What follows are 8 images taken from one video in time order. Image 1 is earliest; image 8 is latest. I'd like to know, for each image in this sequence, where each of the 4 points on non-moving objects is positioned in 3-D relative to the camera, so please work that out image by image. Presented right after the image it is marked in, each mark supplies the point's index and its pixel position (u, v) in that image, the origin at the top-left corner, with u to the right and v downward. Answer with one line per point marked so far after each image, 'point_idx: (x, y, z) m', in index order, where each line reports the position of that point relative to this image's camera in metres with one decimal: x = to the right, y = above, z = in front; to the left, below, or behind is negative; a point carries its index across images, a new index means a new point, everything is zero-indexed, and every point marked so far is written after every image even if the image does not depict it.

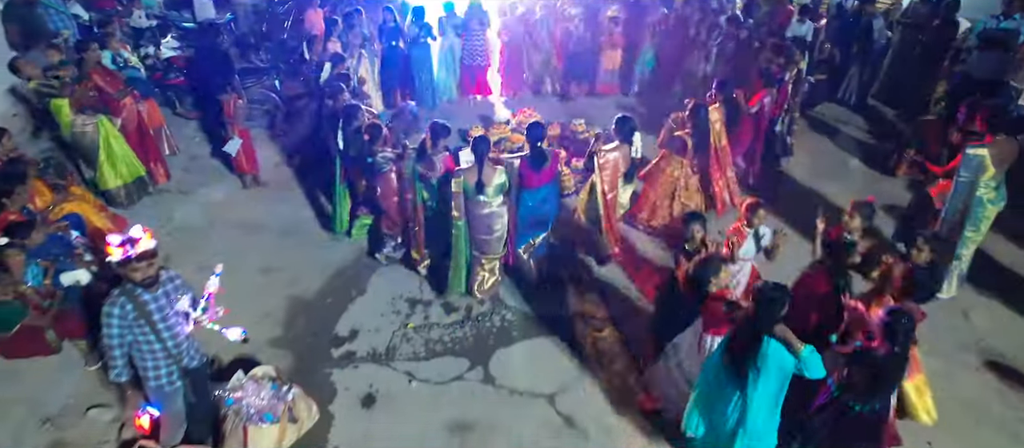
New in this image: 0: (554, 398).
0: (+0.3, -1.3, +4.0) m
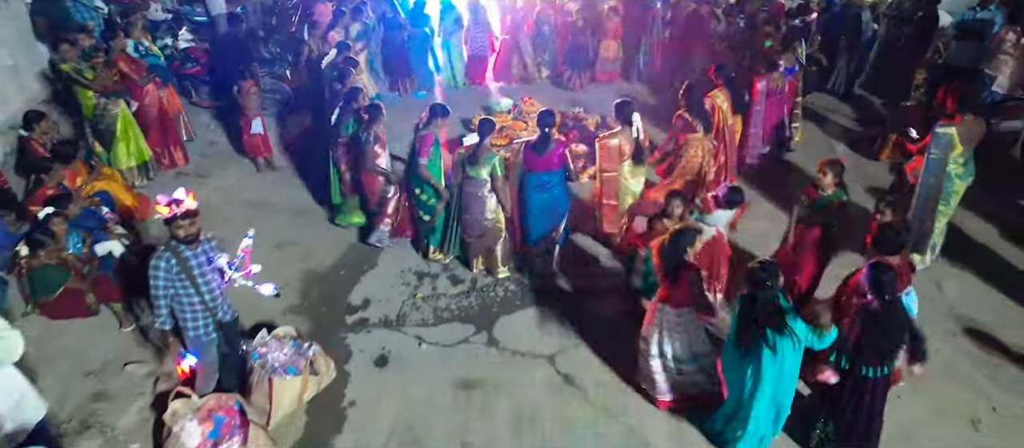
0: (+0.3, -1.1, +4.3) m
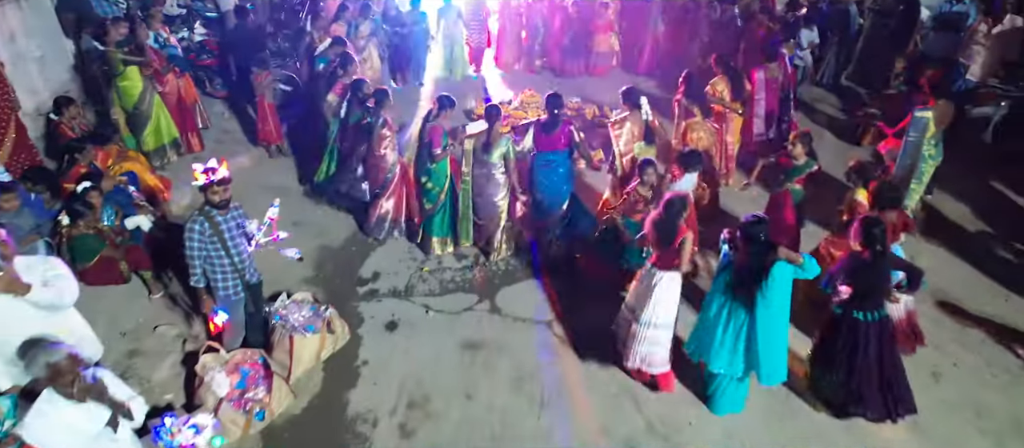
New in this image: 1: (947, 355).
0: (+0.4, -0.9, +4.7) m
1: (+3.5, -1.1, +4.2) m
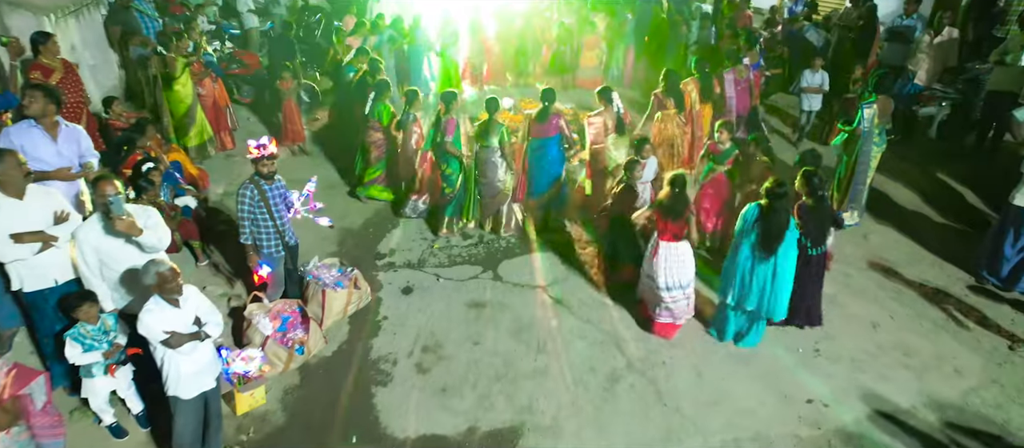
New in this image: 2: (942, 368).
0: (+0.4, -0.6, +5.4) m
1: (+3.5, -0.8, +4.9) m
2: (+3.5, -1.2, +4.3) m
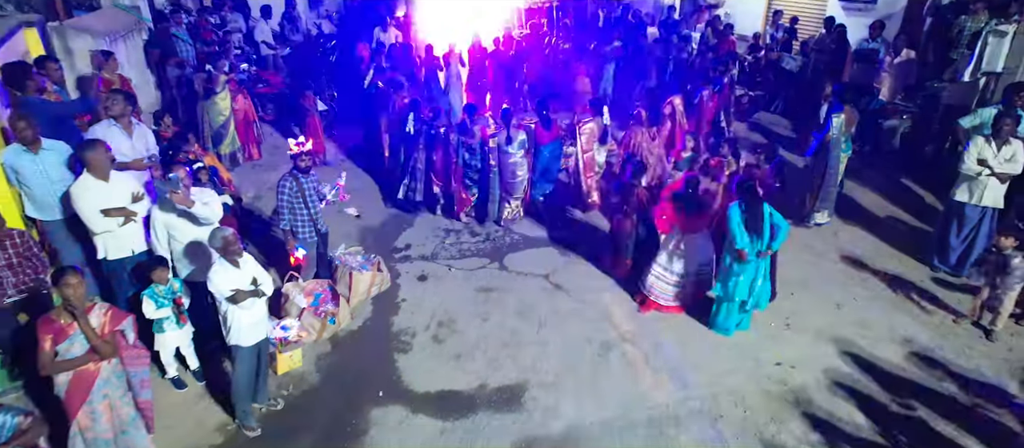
0: (+0.4, -0.6, +6.0) m
1: (+3.5, -0.7, +5.5) m
2: (+3.5, -1.1, +4.8) m
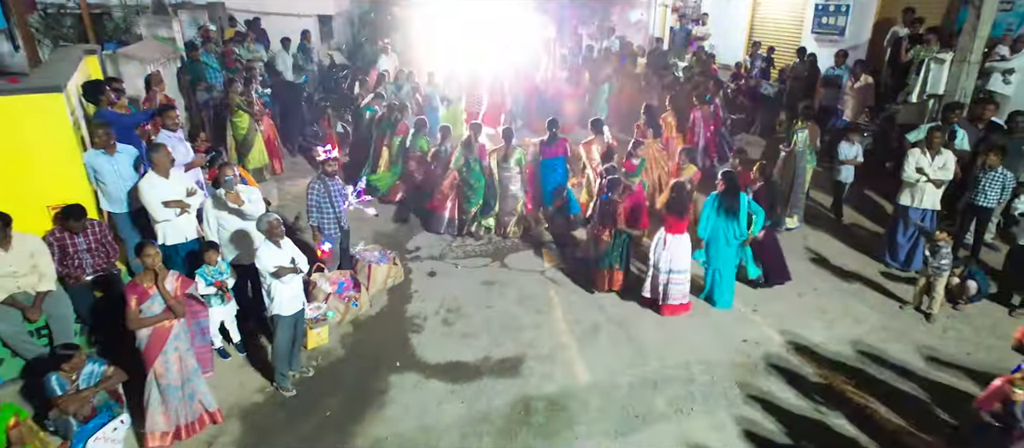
0: (+0.4, -0.6, +6.7) m
1: (+3.5, -0.7, +6.2) m
2: (+3.5, -1.0, +5.5) m
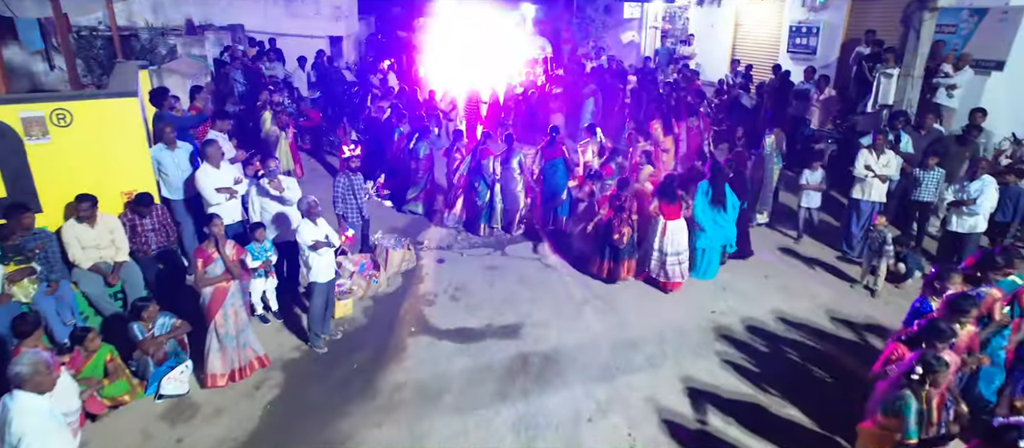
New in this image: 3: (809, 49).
0: (+0.4, -0.5, +7.5) m
1: (+3.5, -0.6, +7.0) m
2: (+3.5, -0.9, +6.3) m
3: (+7.2, +4.2, +12.7) m
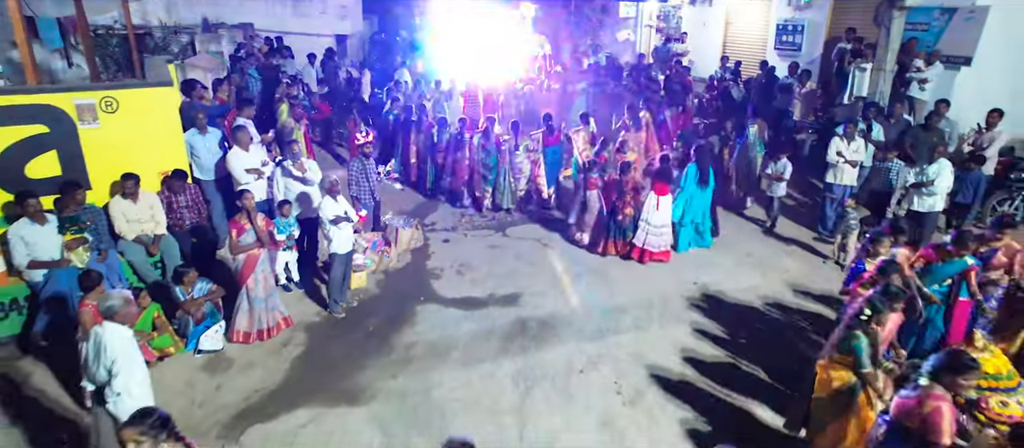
0: (+0.4, -0.2, +8.1) m
1: (+3.5, -0.3, +7.6) m
2: (+3.5, -0.6, +6.9) m
3: (+7.2, +4.5, +13.3) m
